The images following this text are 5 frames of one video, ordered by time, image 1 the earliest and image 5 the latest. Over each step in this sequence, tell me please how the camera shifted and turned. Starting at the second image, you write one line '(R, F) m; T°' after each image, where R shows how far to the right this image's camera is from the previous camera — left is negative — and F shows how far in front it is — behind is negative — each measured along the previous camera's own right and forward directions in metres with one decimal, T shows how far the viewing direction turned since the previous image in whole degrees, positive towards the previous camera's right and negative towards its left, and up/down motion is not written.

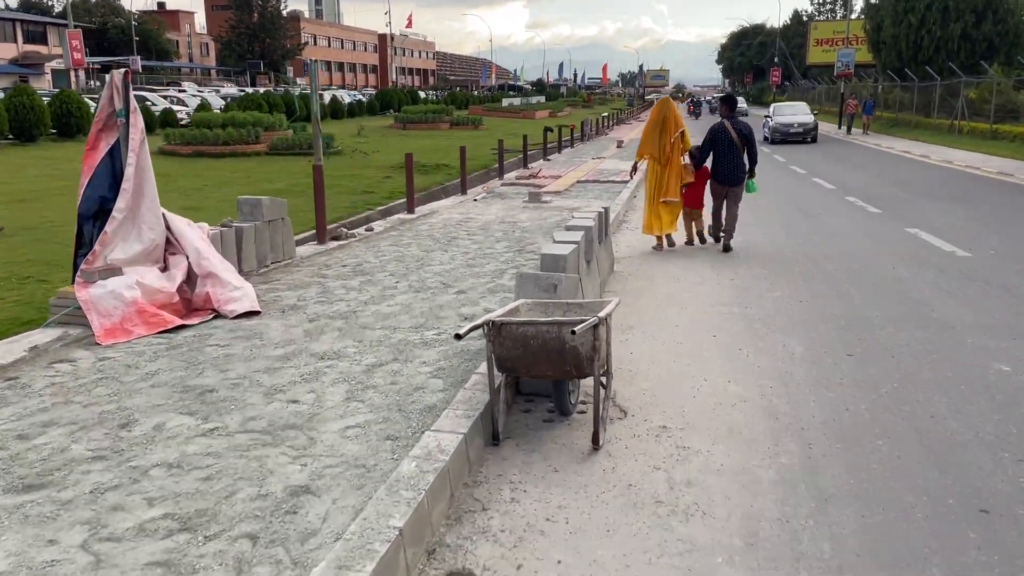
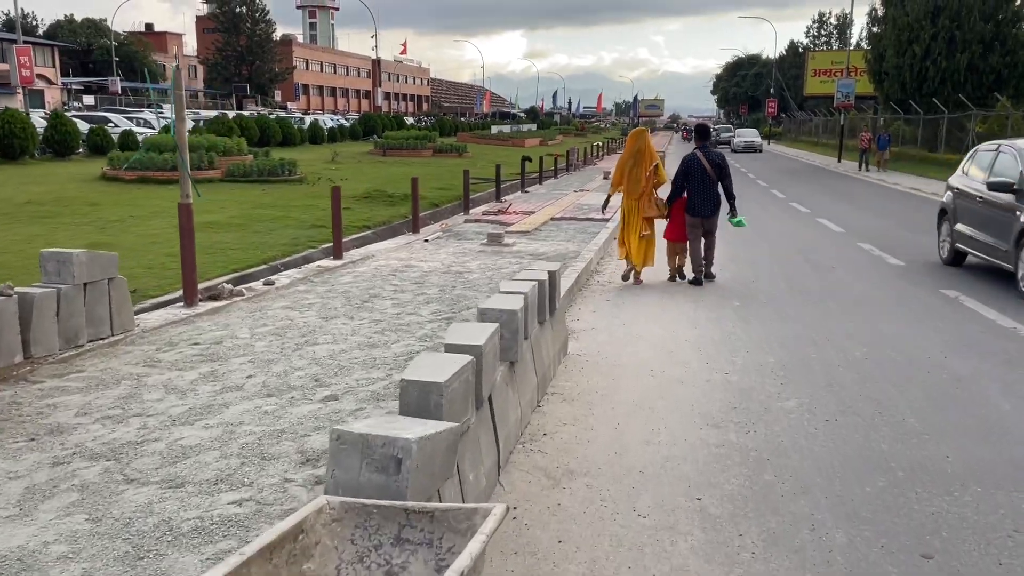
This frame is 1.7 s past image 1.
(+0.6, +2.2) m; 0°
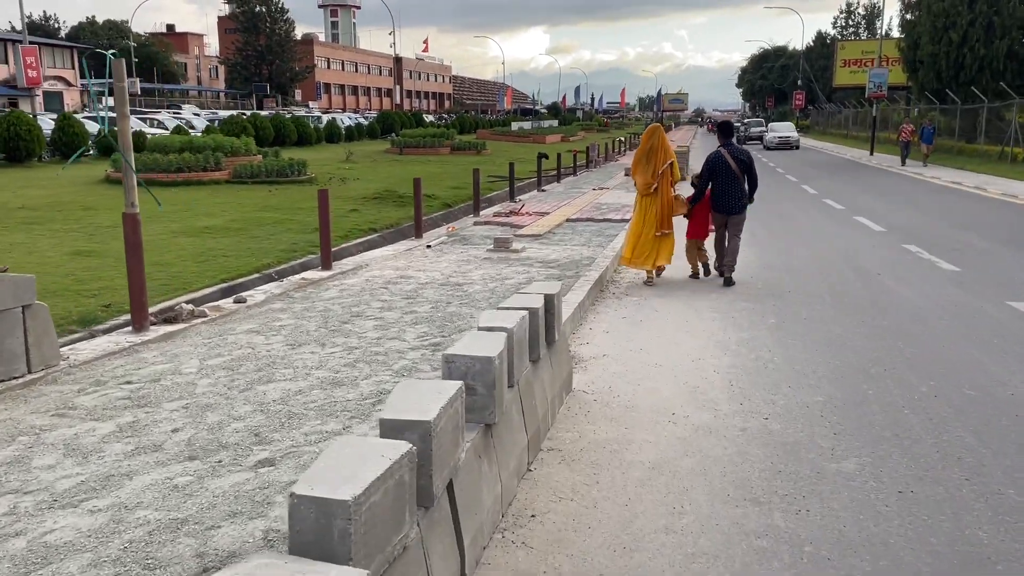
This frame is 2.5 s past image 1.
(+0.2, +1.0) m; -2°
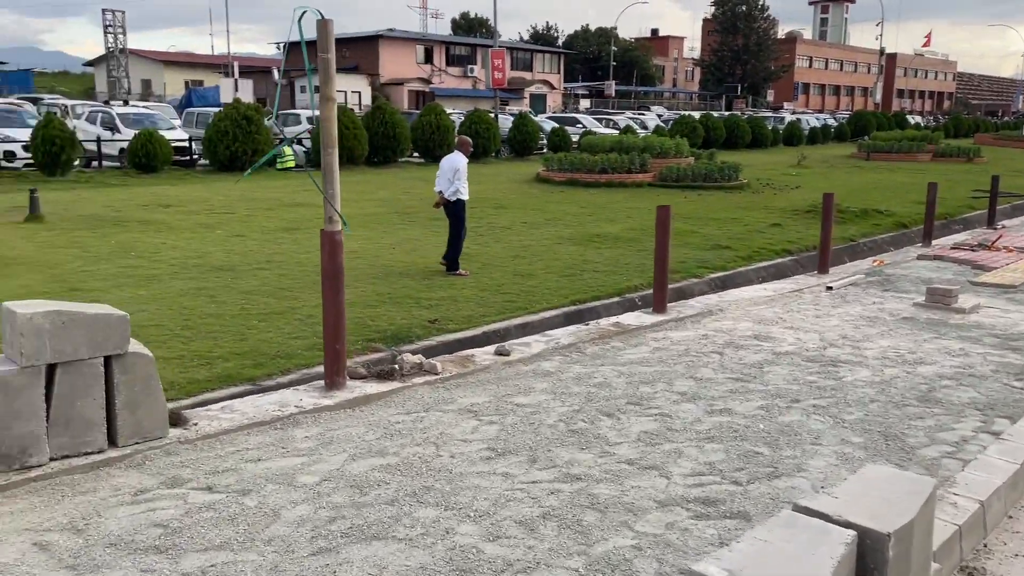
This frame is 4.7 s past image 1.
(+0.4, +2.8) m; -30°
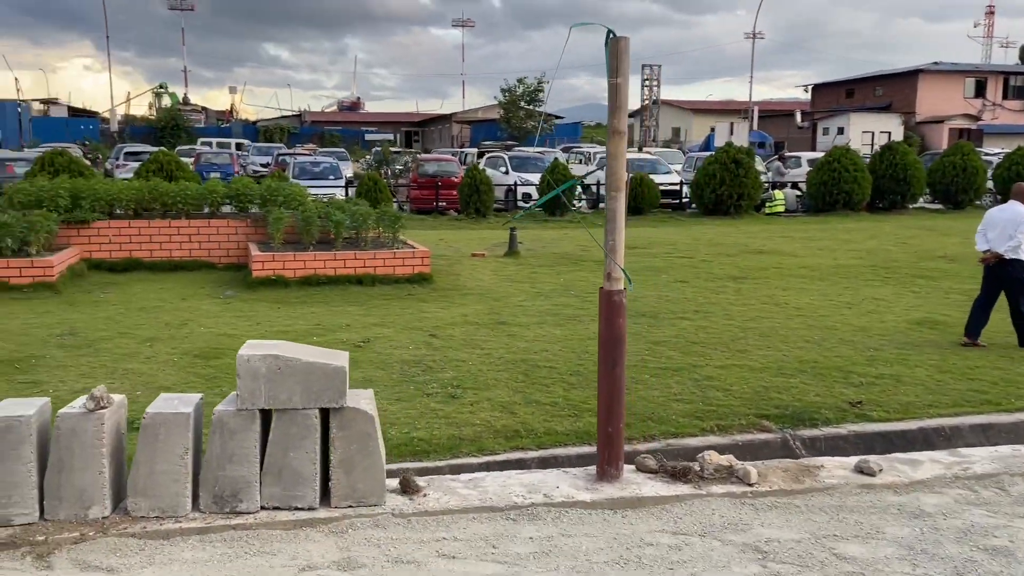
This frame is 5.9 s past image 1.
(+0.8, +1.2) m; -34°
